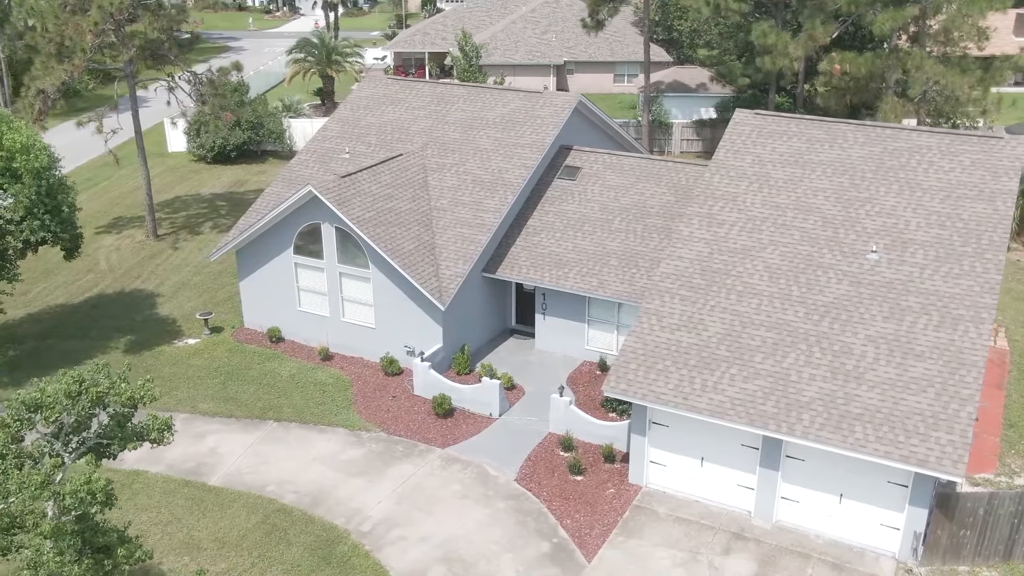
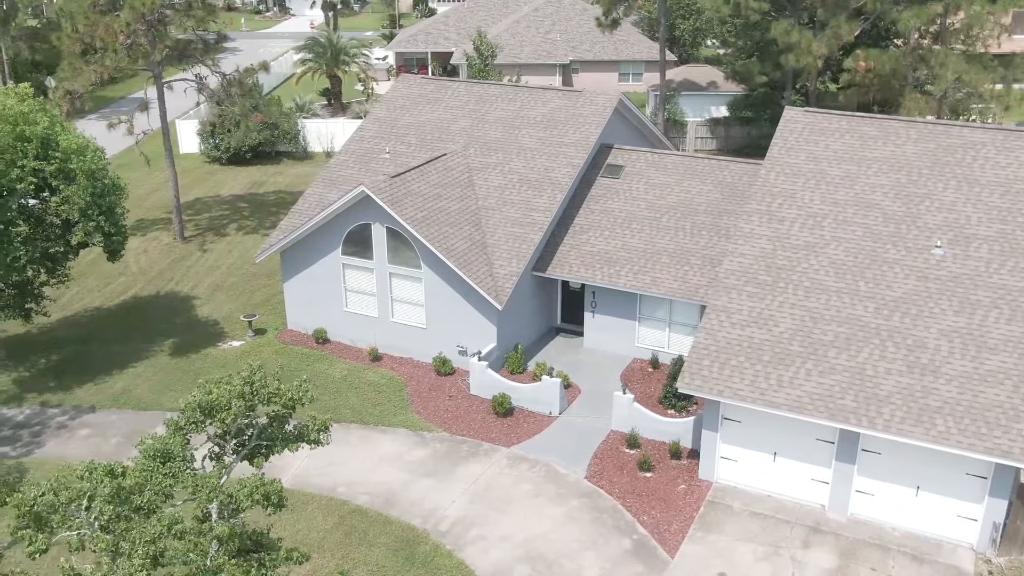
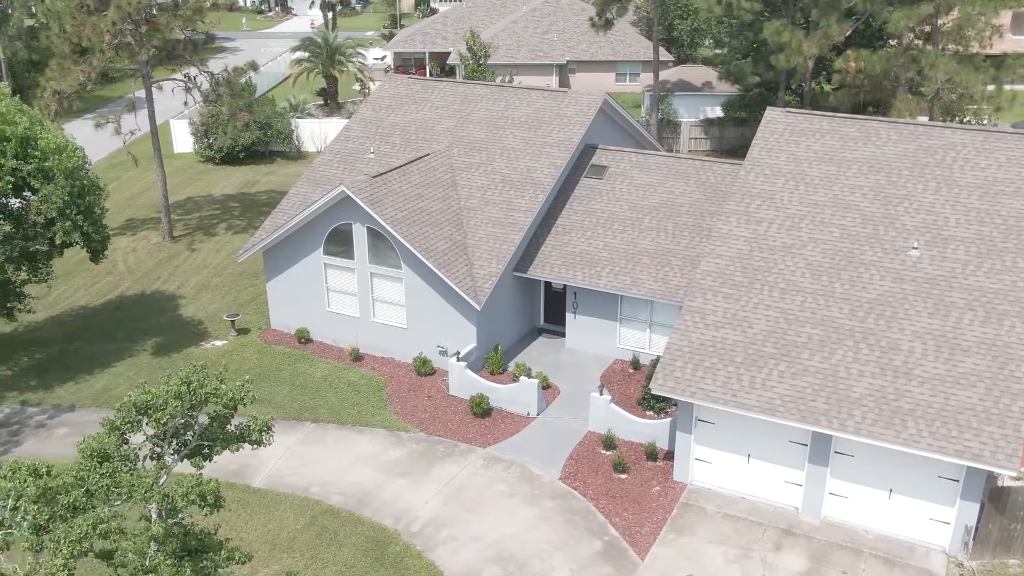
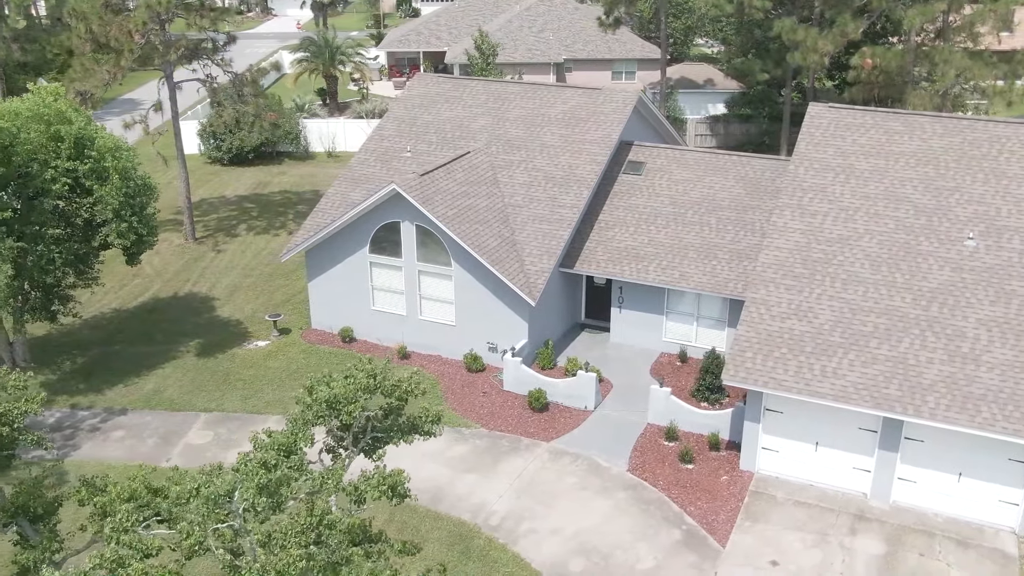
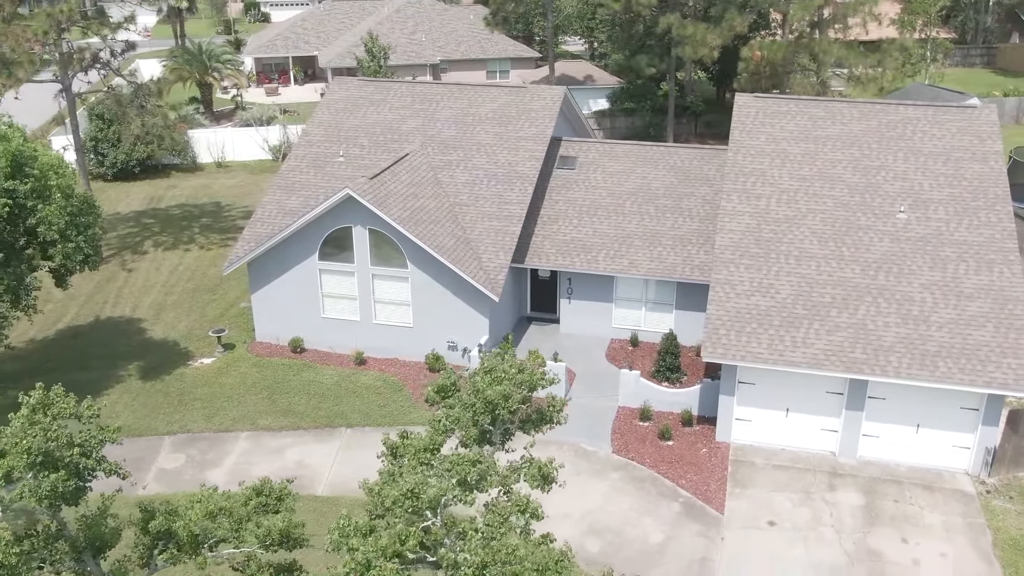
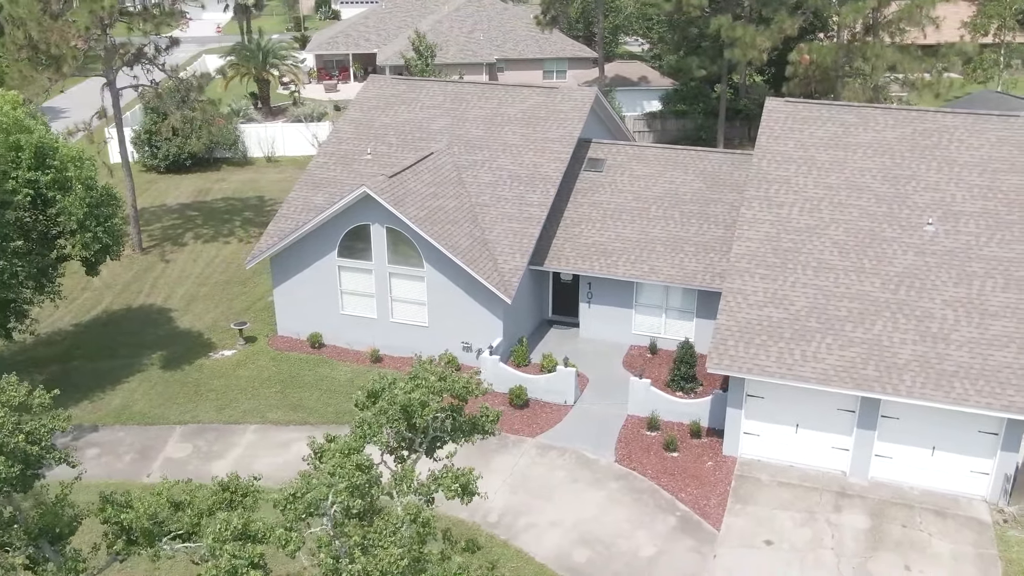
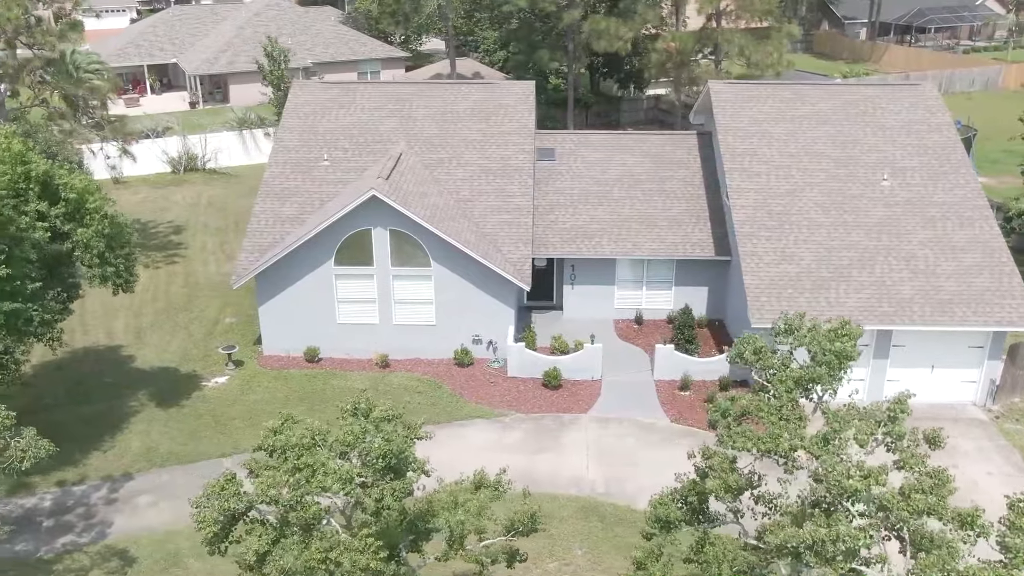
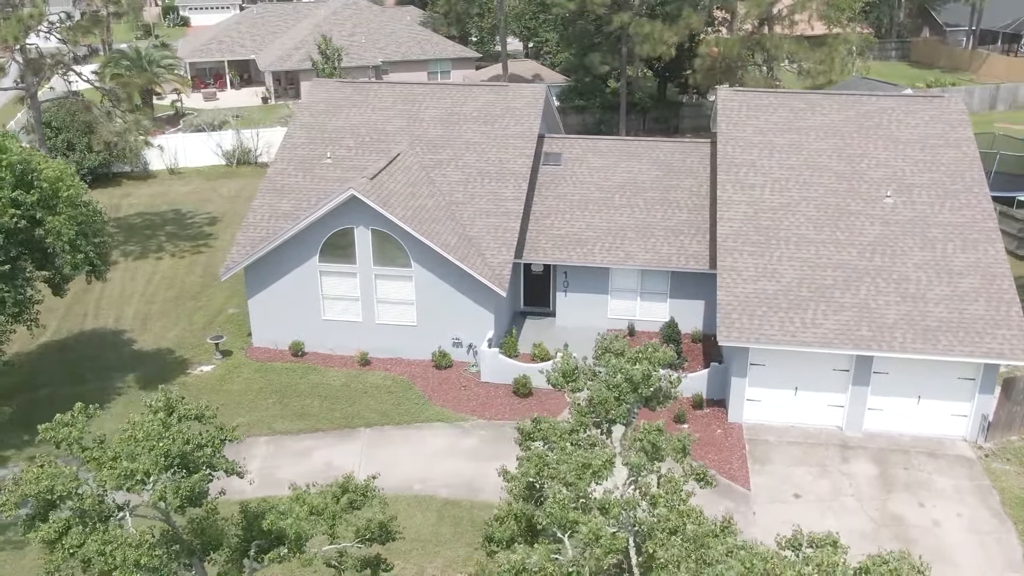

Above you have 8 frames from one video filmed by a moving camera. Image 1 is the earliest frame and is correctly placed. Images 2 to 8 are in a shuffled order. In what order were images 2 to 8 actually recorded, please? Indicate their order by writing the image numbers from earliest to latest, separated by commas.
3, 2, 4, 6, 5, 8, 7
